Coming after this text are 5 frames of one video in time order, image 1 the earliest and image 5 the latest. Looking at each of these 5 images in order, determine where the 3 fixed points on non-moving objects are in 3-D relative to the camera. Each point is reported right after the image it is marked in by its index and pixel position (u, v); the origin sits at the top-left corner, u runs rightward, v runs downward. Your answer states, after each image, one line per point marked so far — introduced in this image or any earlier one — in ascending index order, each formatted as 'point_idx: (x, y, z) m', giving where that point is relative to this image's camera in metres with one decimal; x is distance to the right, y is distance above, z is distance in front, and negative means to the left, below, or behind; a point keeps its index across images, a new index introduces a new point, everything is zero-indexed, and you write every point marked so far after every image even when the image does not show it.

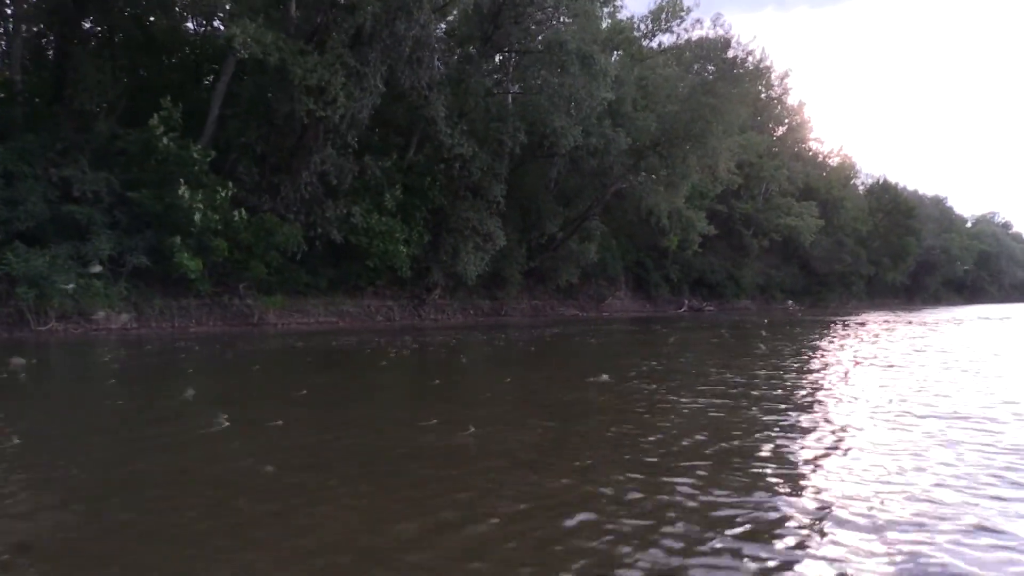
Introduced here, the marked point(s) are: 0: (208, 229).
0: (-8.1, +1.6, +19.7) m
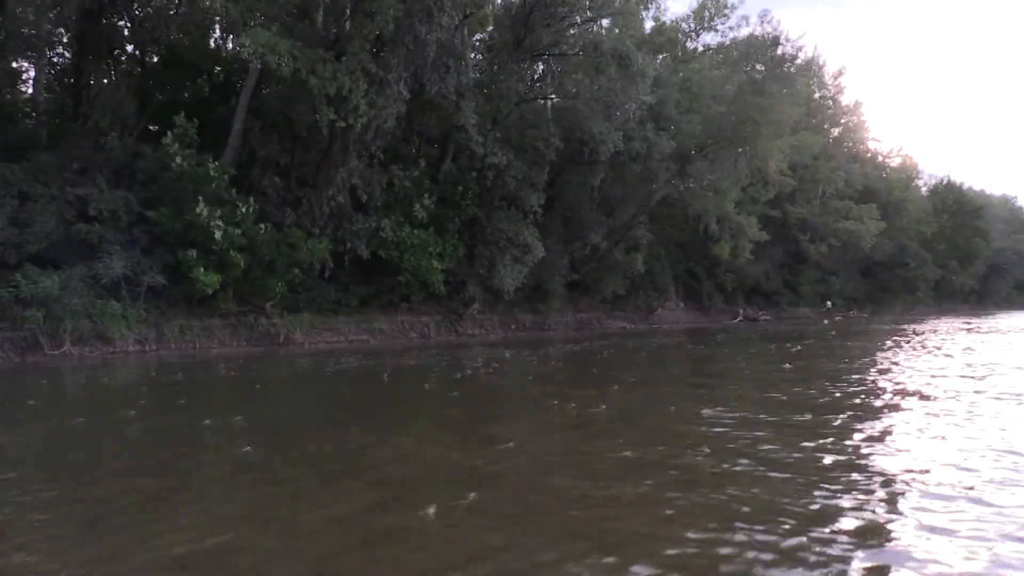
0: (-7.3, +1.1, +19.0) m
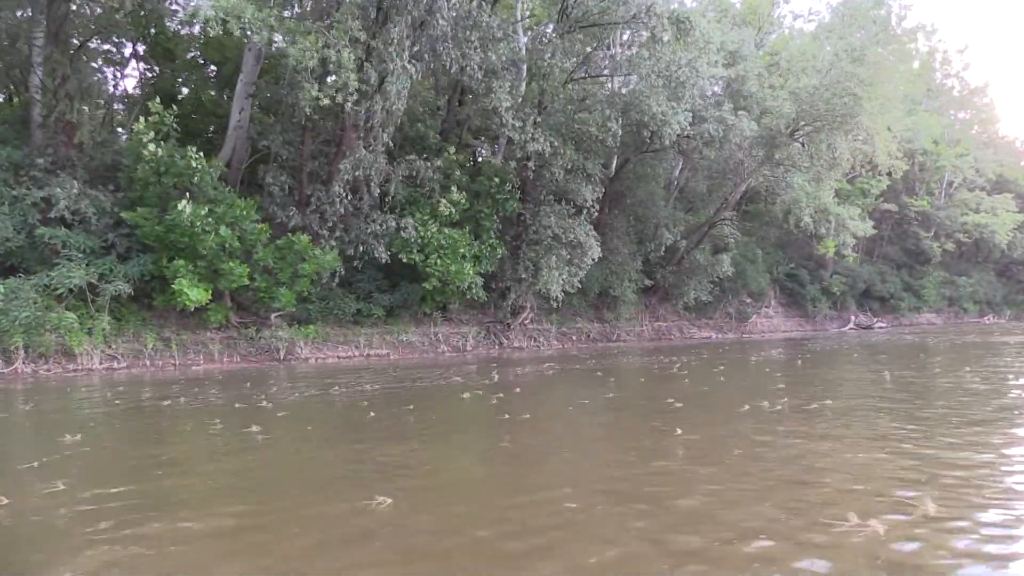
0: (-6.7, +0.9, +16.7) m
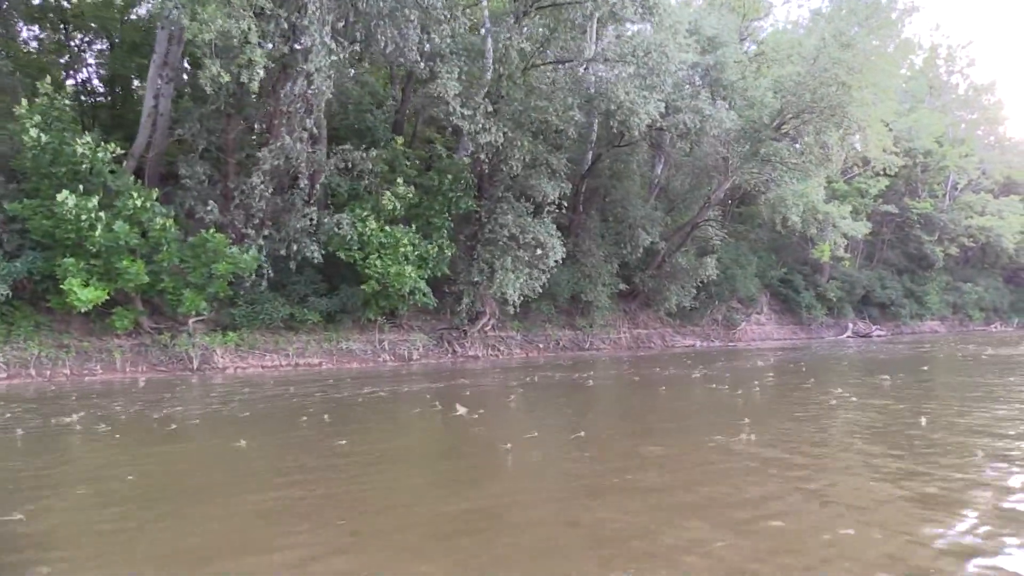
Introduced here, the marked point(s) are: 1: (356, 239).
0: (-8.1, +0.8, +15.1) m
1: (-4.0, +1.3, +18.6) m
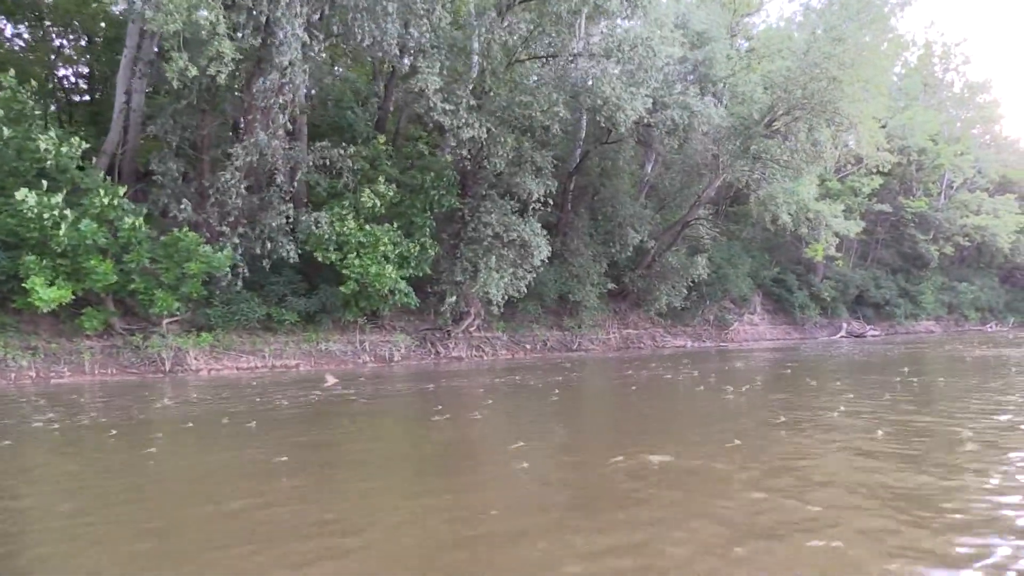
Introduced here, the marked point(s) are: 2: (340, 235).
0: (-8.6, +0.8, +14.7) m
1: (-4.5, +1.3, +18.3) m
2: (-4.3, +1.3, +18.3) m
